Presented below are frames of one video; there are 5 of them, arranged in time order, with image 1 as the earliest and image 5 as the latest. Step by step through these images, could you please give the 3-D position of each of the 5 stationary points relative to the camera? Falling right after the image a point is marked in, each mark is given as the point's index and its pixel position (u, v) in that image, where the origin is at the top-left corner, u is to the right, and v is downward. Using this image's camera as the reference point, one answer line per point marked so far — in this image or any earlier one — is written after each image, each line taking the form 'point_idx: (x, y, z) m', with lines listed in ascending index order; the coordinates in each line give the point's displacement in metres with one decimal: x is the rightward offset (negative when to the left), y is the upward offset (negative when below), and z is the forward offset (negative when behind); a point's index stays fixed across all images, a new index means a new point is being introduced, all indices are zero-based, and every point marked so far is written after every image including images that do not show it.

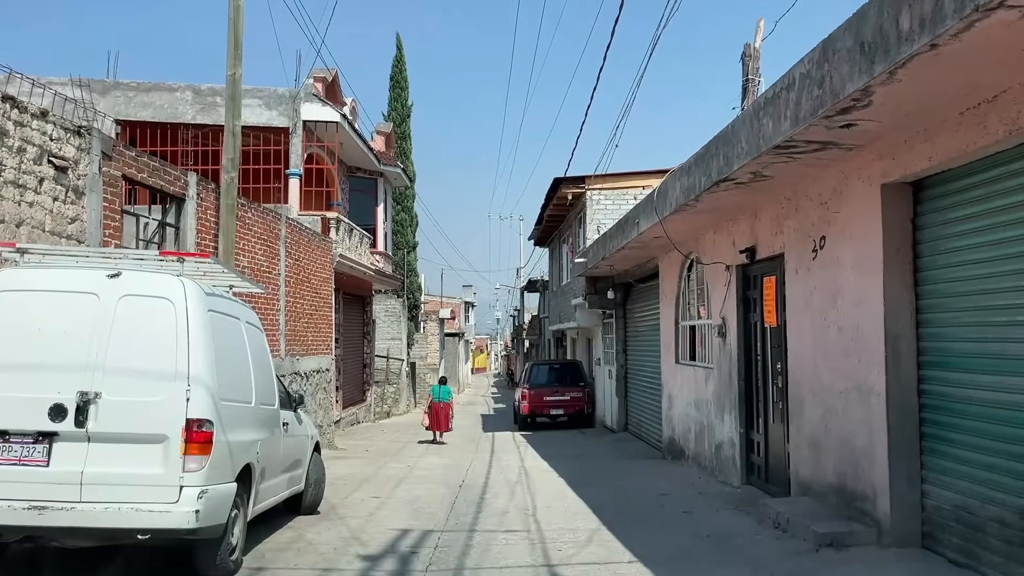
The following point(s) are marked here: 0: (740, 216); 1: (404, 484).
0: (+2.3, +0.7, +8.3) m
1: (-1.3, -2.3, +9.9) m
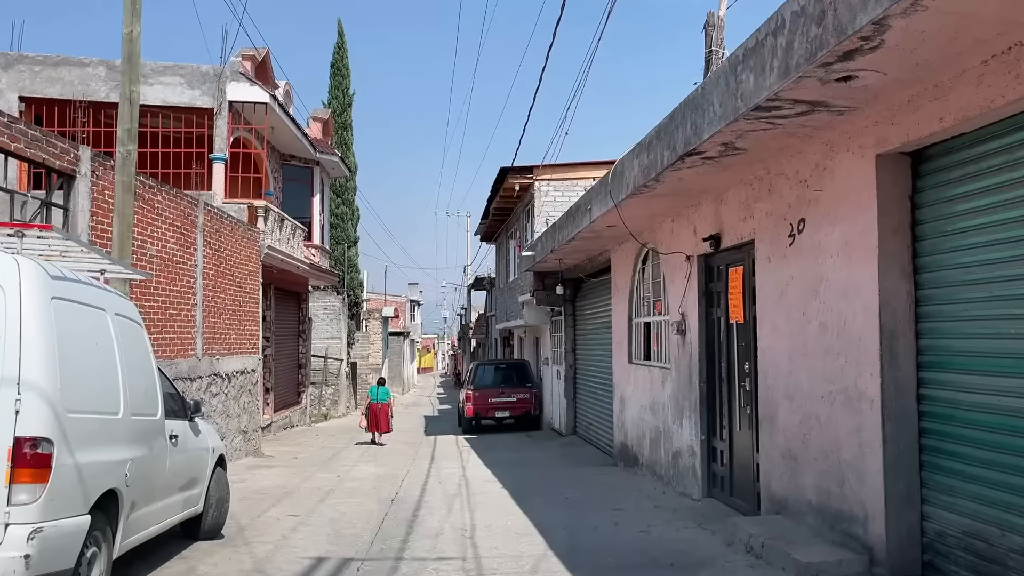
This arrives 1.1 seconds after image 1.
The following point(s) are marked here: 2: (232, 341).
0: (+1.7, +0.8, +7.5) m
1: (-1.9, -2.2, +8.9) m
2: (-4.3, -0.8, +12.8) m
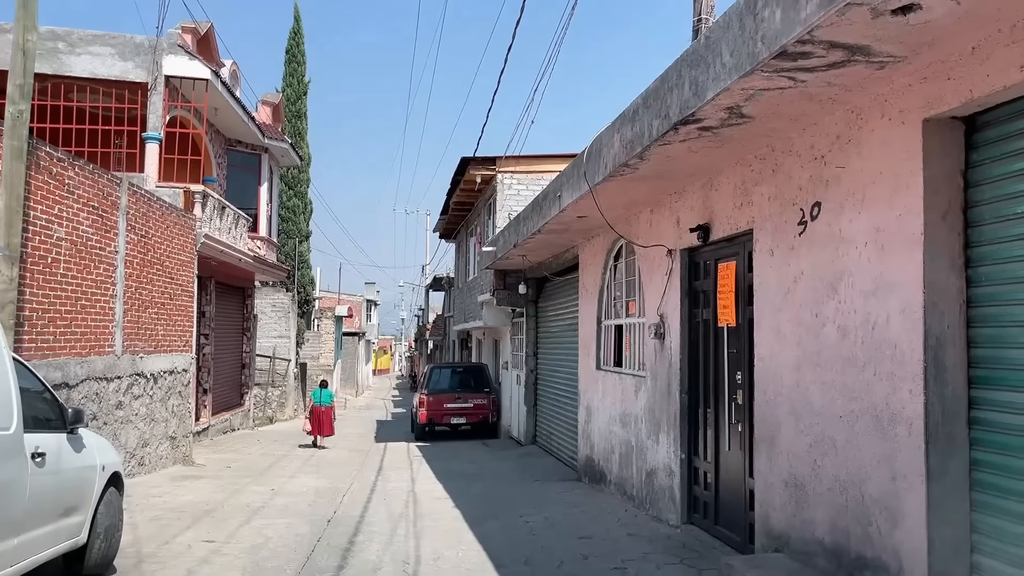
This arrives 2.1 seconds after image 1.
0: (+1.4, +0.8, +6.6) m
1: (-2.4, -2.2, +7.8) m
2: (-4.9, -0.7, +11.5) m
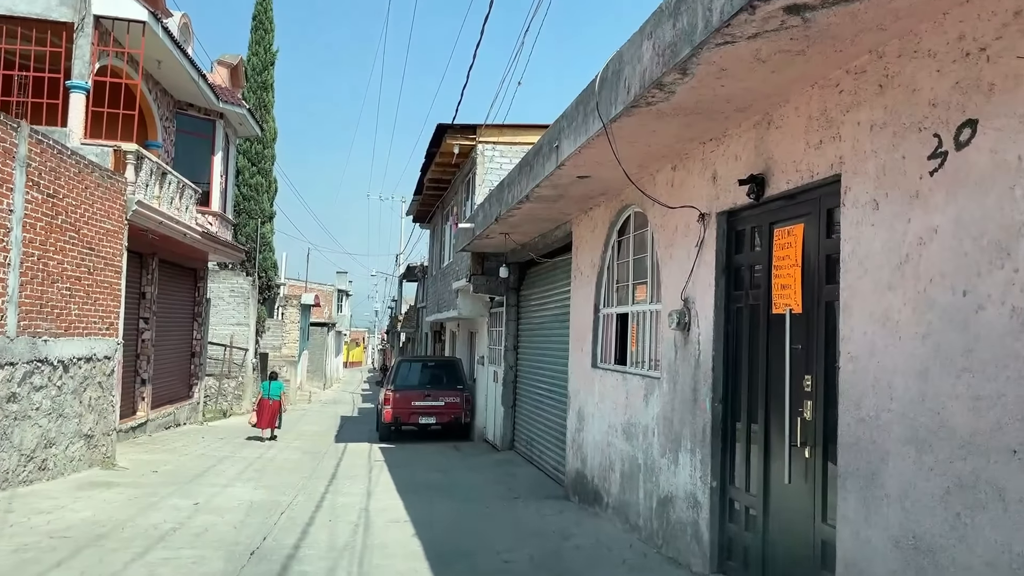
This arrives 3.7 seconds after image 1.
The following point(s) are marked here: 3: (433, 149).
0: (+1.3, +0.9, +4.9) m
1: (-2.6, -1.9, +6.1) m
2: (-5.1, -0.3, +9.8) m
3: (-1.4, +2.4, +14.6) m
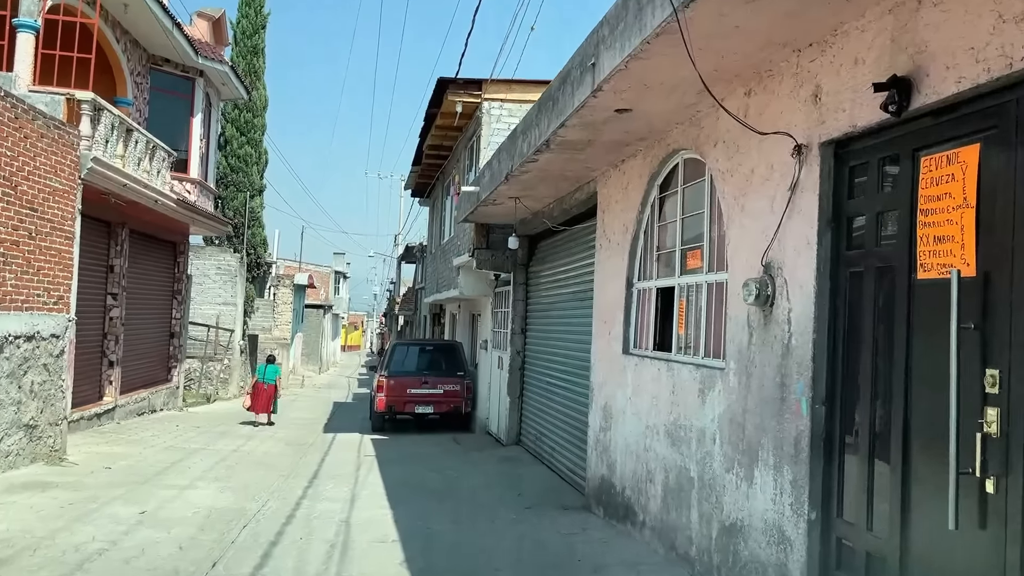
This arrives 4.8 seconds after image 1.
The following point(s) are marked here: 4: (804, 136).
0: (+1.4, +1.1, +3.5) m
1: (-2.5, -1.7, +4.7) m
2: (-5.0, 0.0, +8.3) m
3: (-1.2, +2.8, +13.2) m
4: (+1.4, +0.7, +3.9) m
